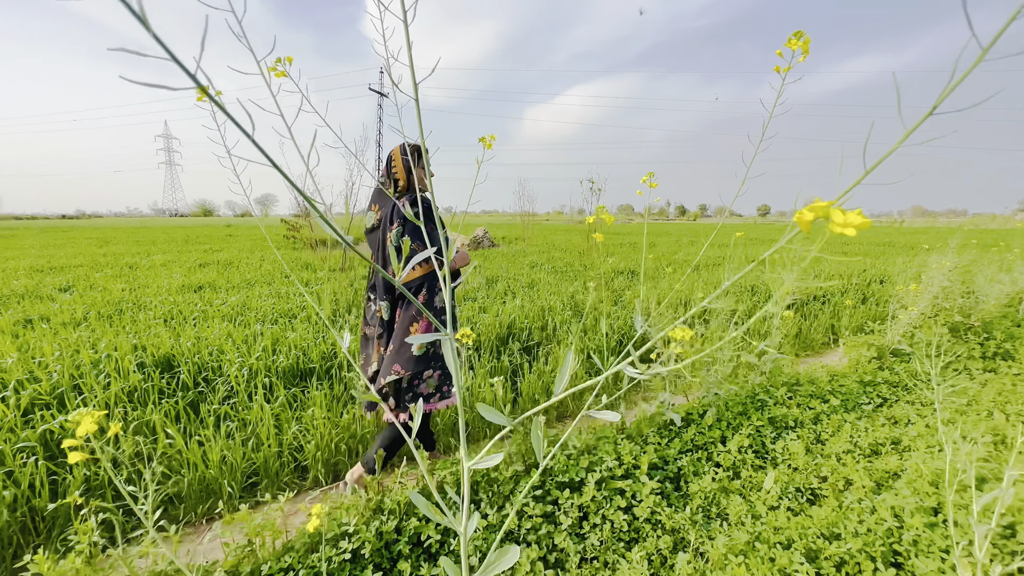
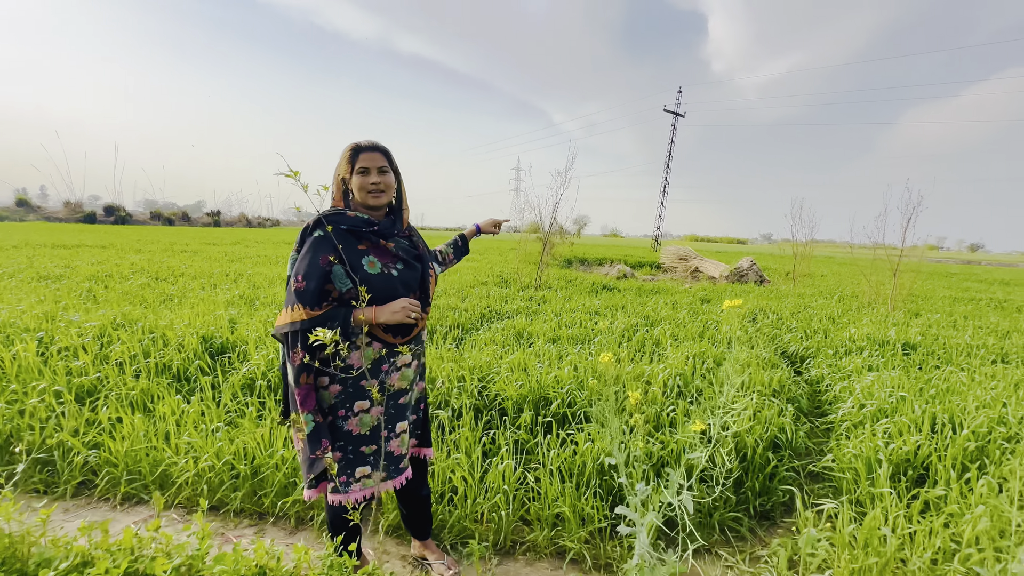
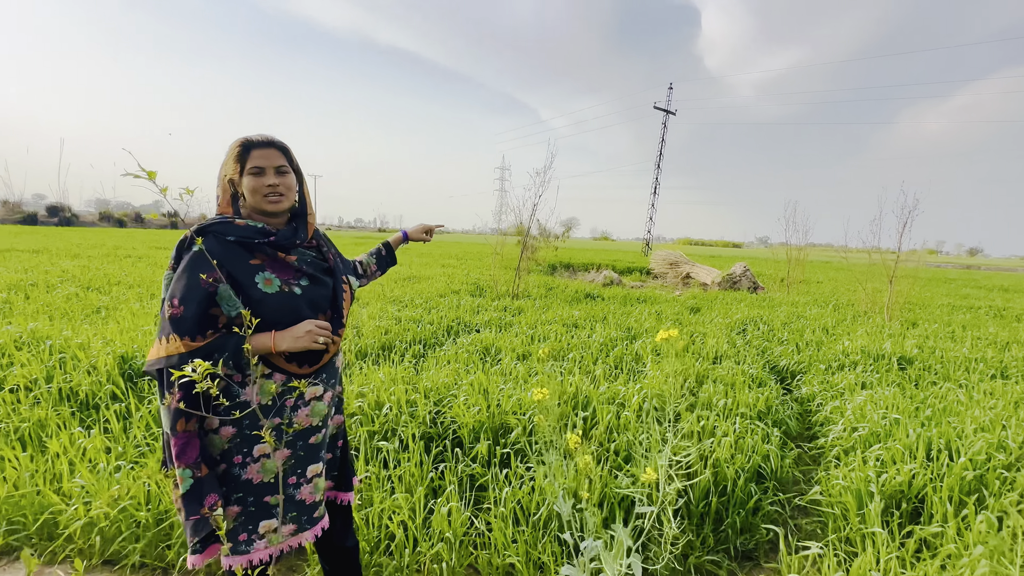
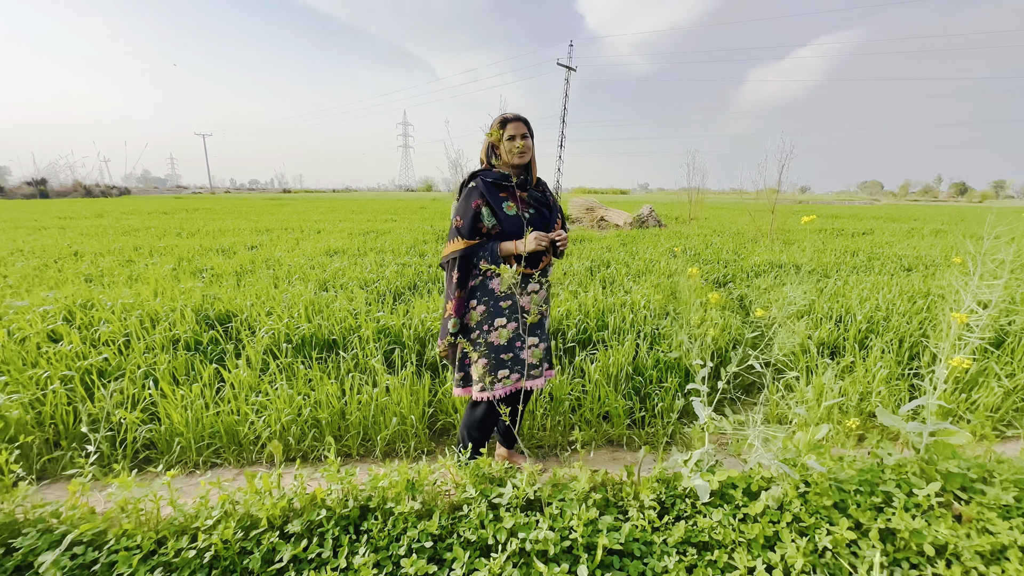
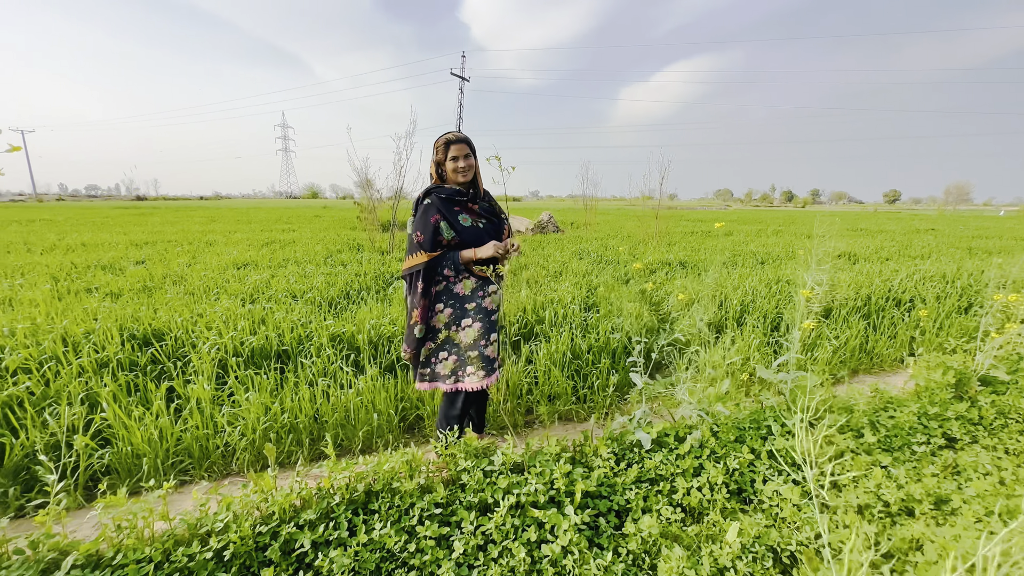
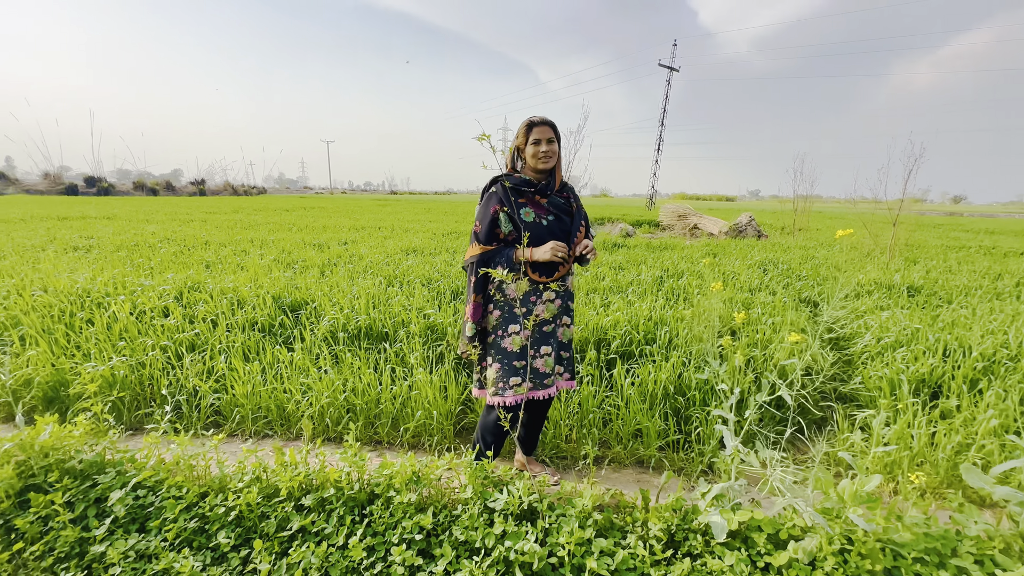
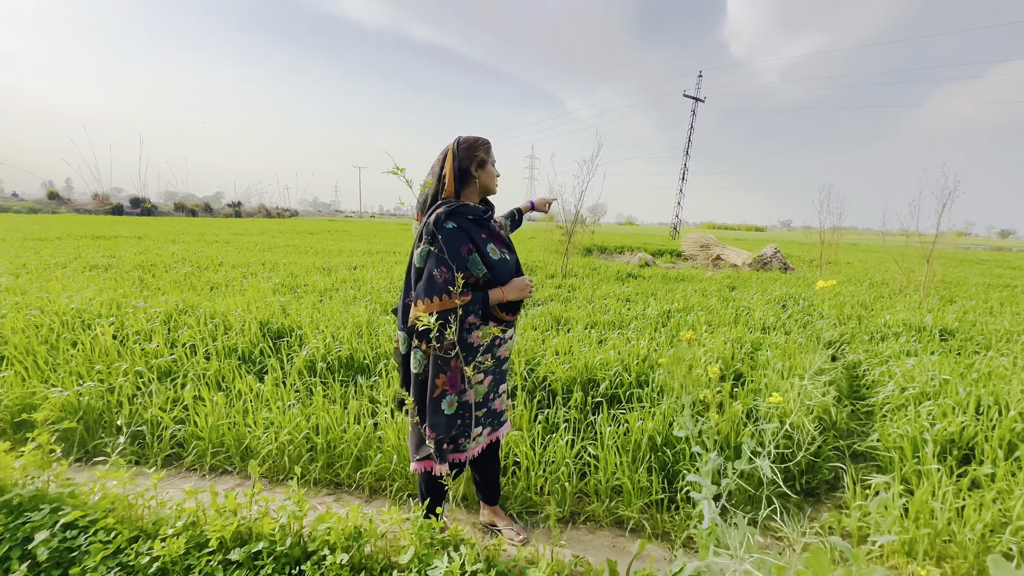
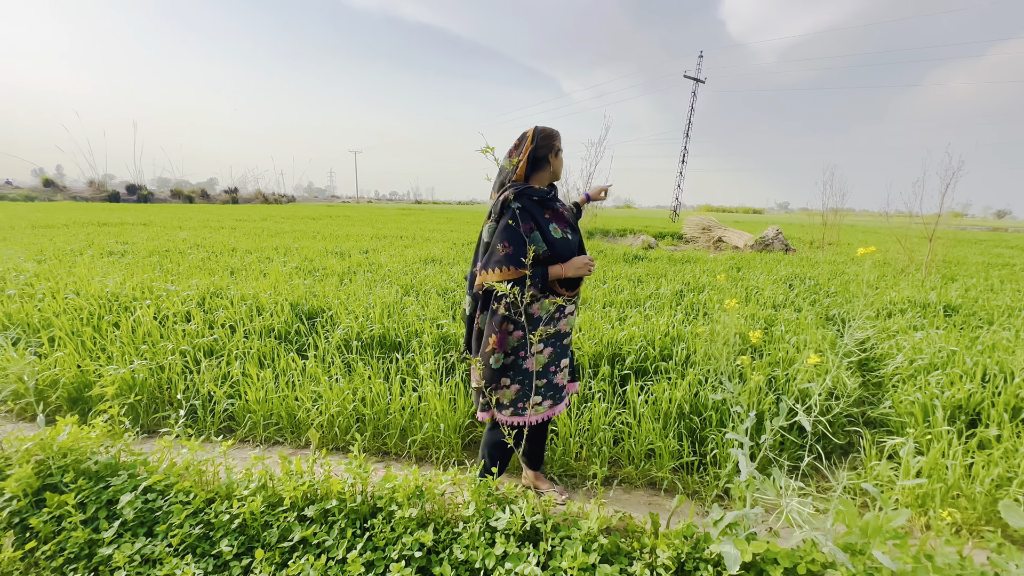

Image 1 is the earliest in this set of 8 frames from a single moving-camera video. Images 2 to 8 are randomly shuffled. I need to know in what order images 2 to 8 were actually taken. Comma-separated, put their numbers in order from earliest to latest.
5, 4, 6, 8, 7, 2, 3
